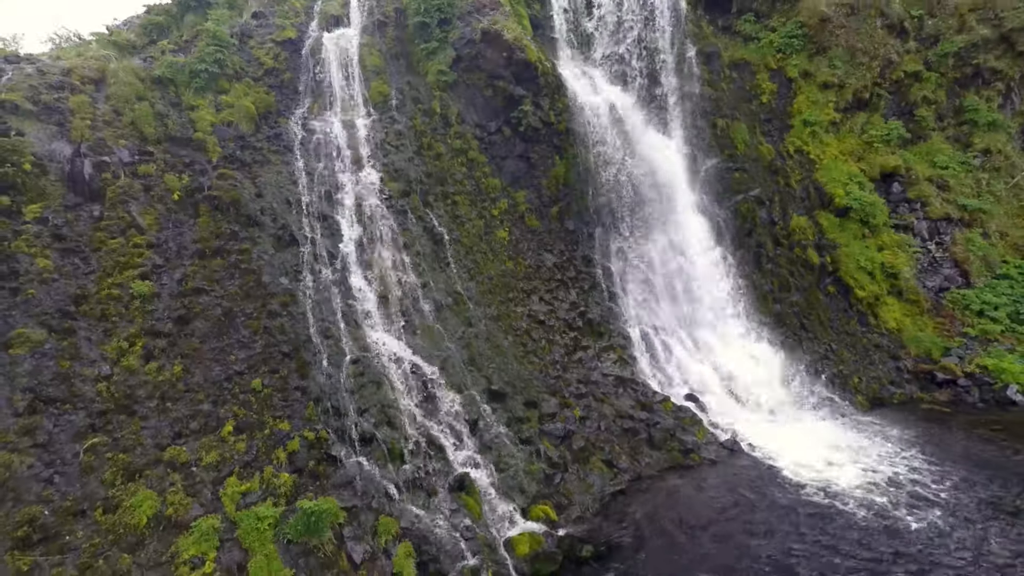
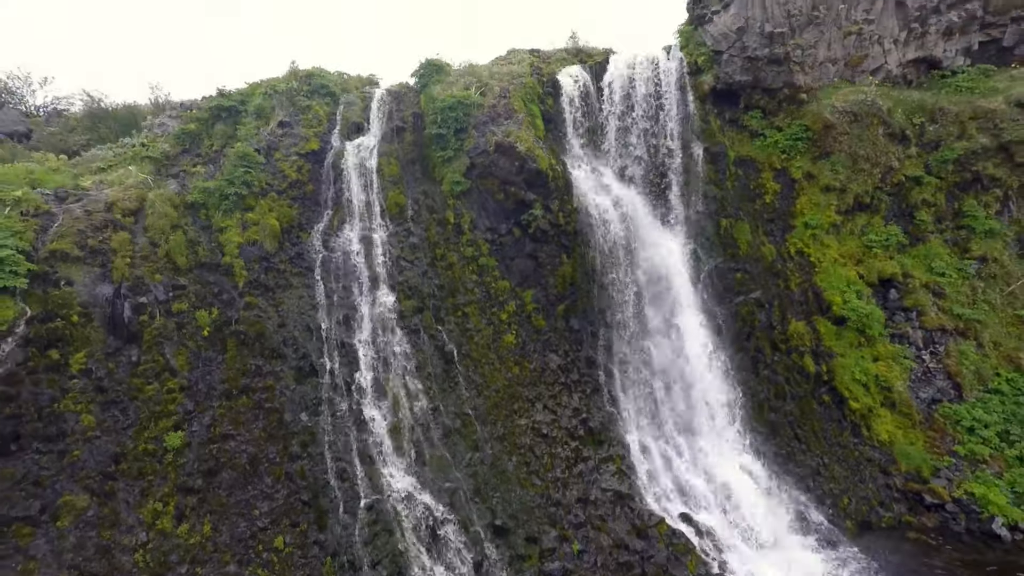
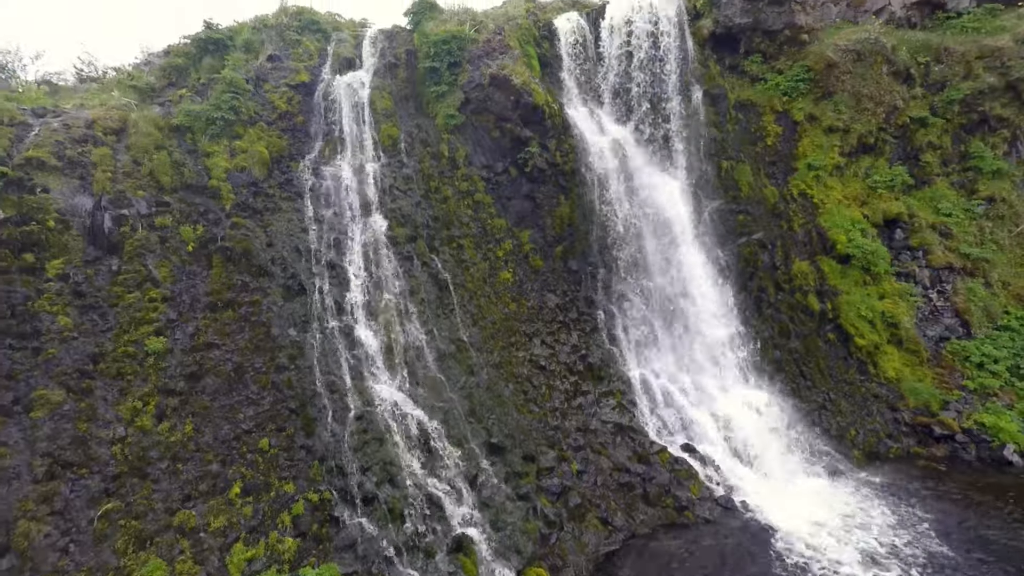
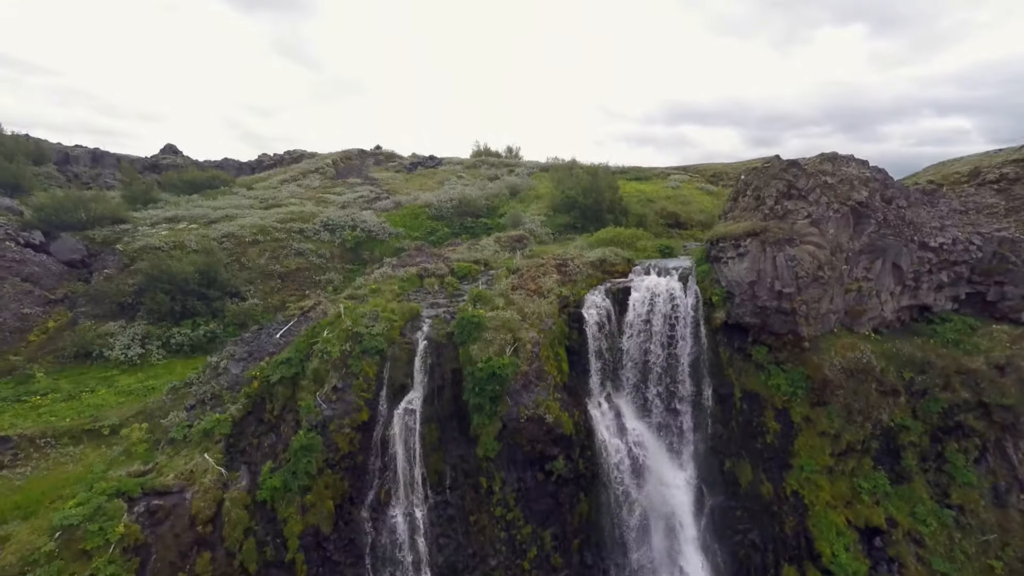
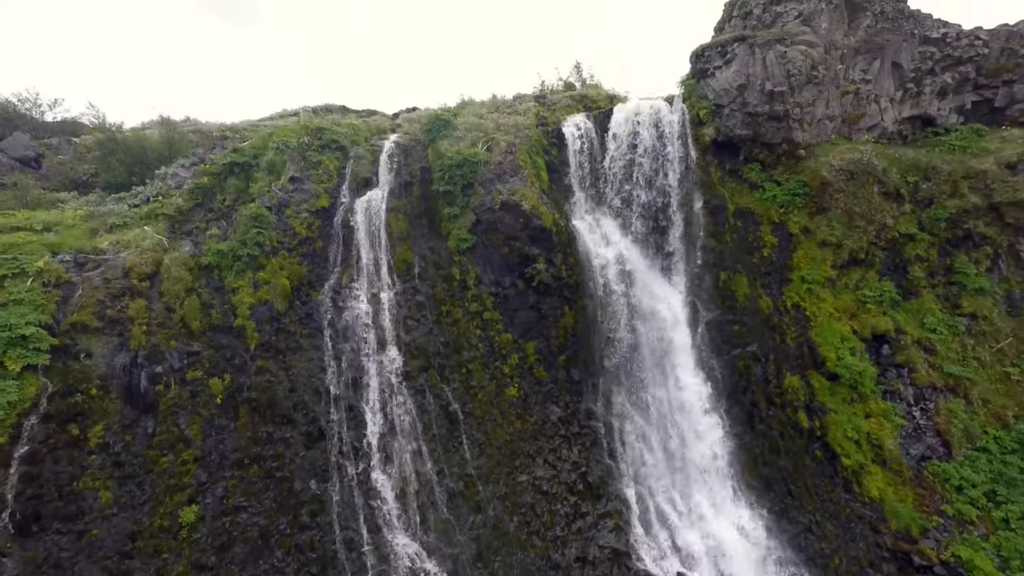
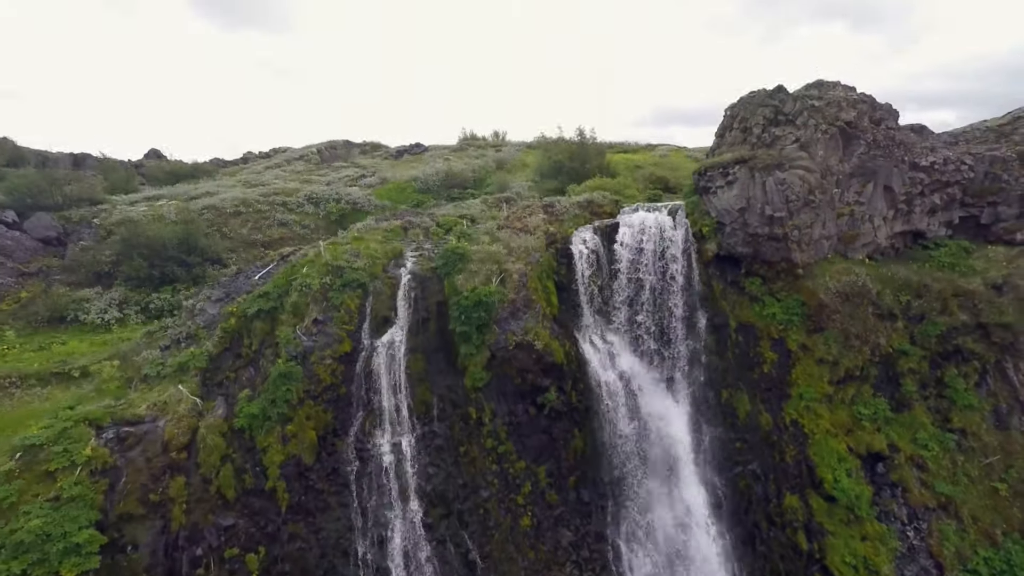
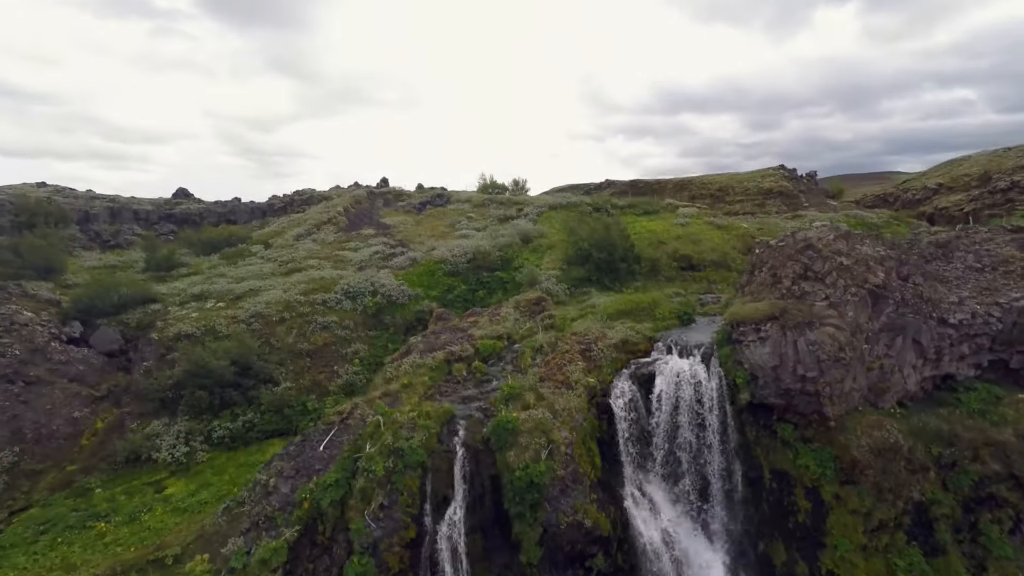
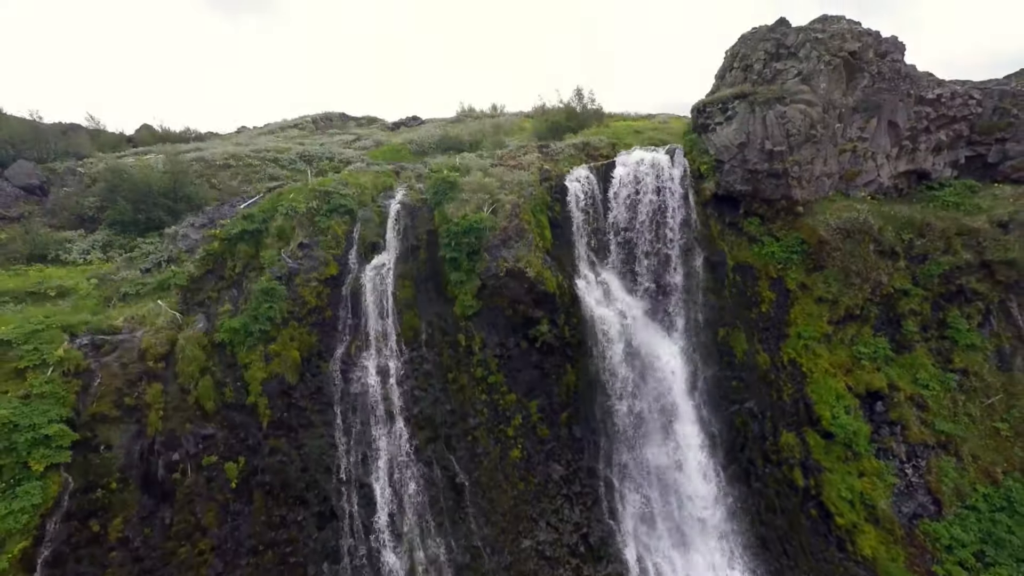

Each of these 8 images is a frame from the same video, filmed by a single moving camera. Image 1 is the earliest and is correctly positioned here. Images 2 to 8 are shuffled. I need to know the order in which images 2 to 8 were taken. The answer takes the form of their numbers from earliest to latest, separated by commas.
3, 2, 5, 8, 6, 4, 7
